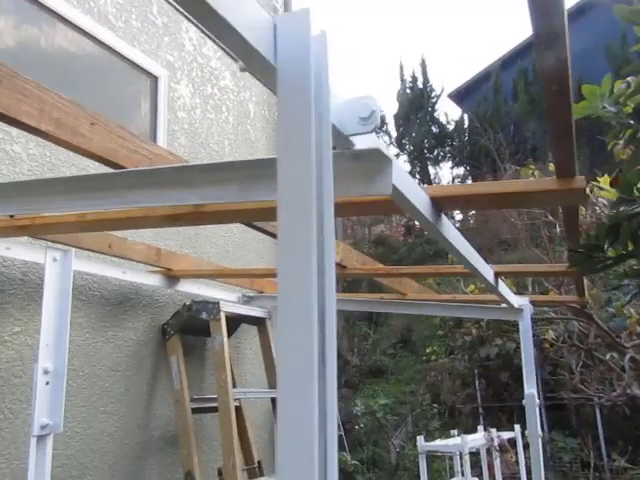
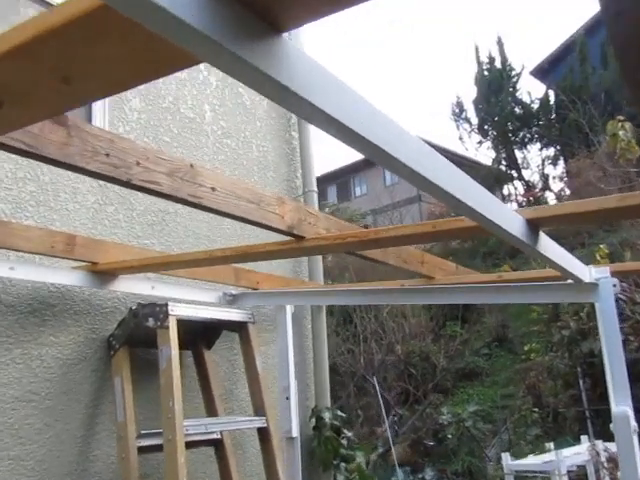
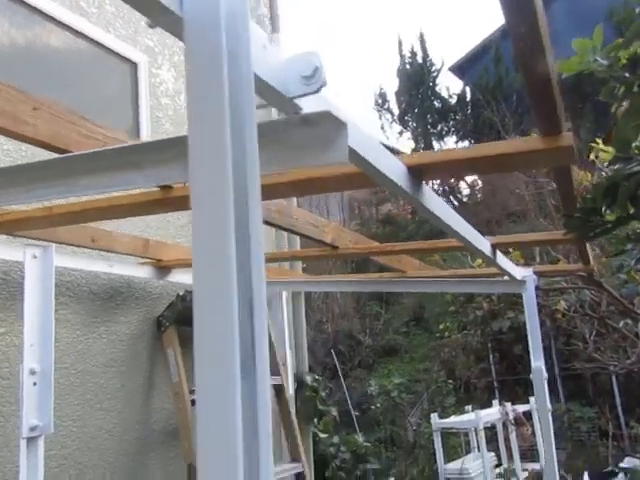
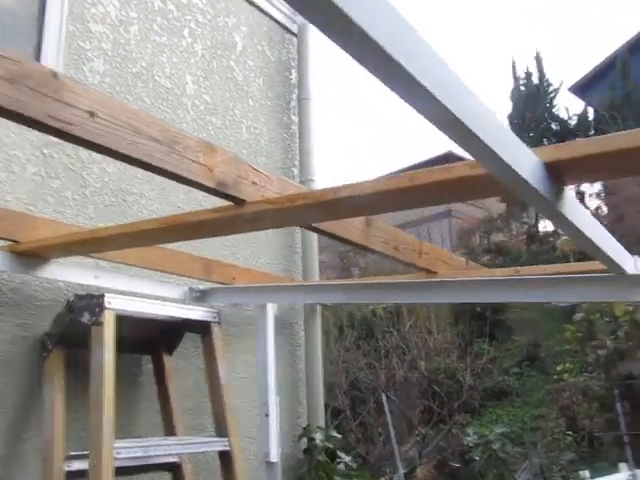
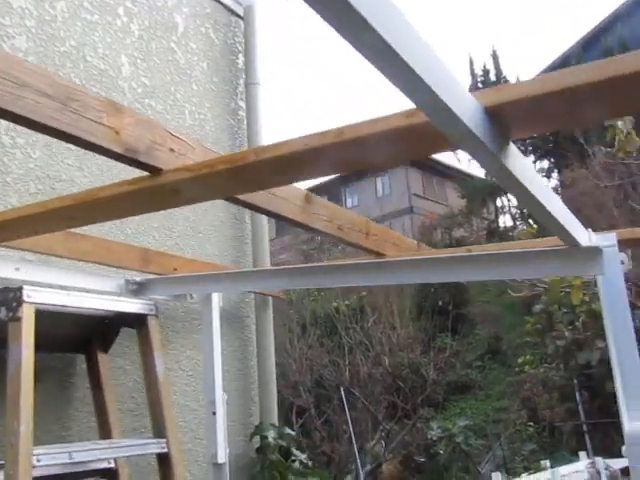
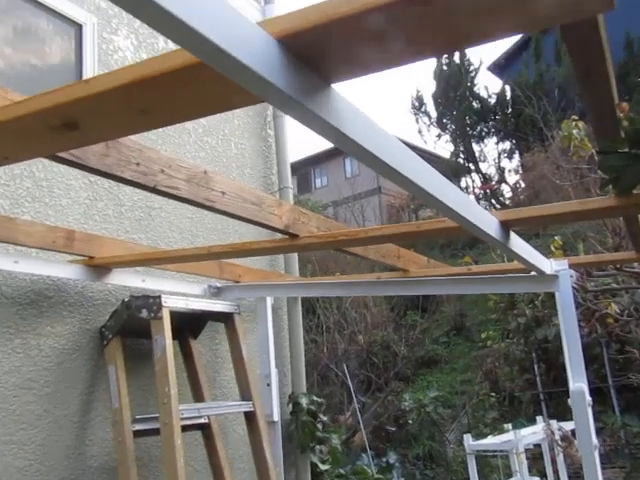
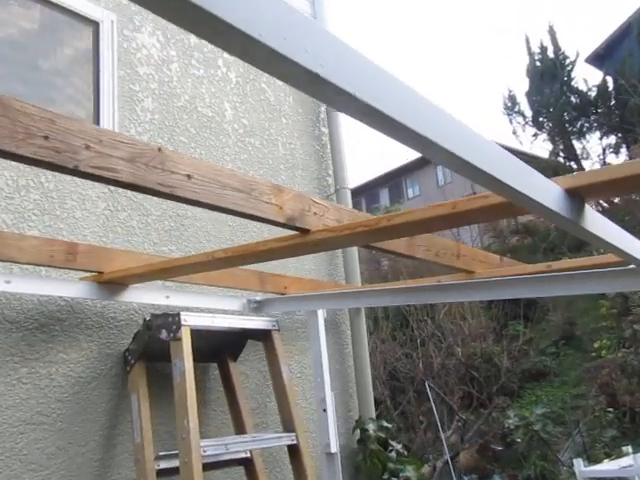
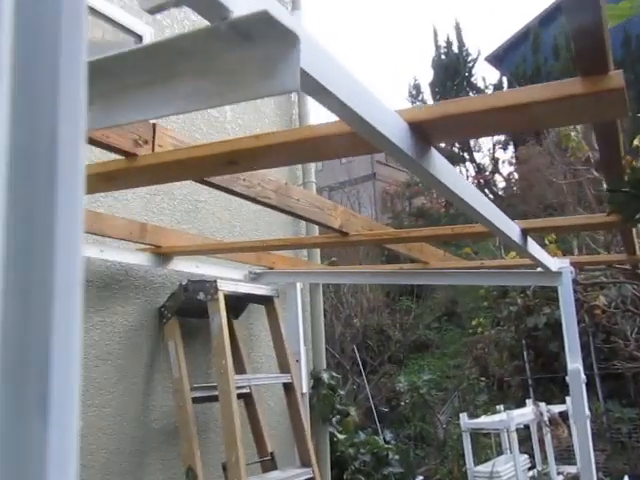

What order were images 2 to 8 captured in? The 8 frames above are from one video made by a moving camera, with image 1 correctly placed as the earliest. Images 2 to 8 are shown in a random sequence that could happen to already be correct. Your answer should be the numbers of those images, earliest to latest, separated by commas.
3, 8, 6, 2, 7, 4, 5
